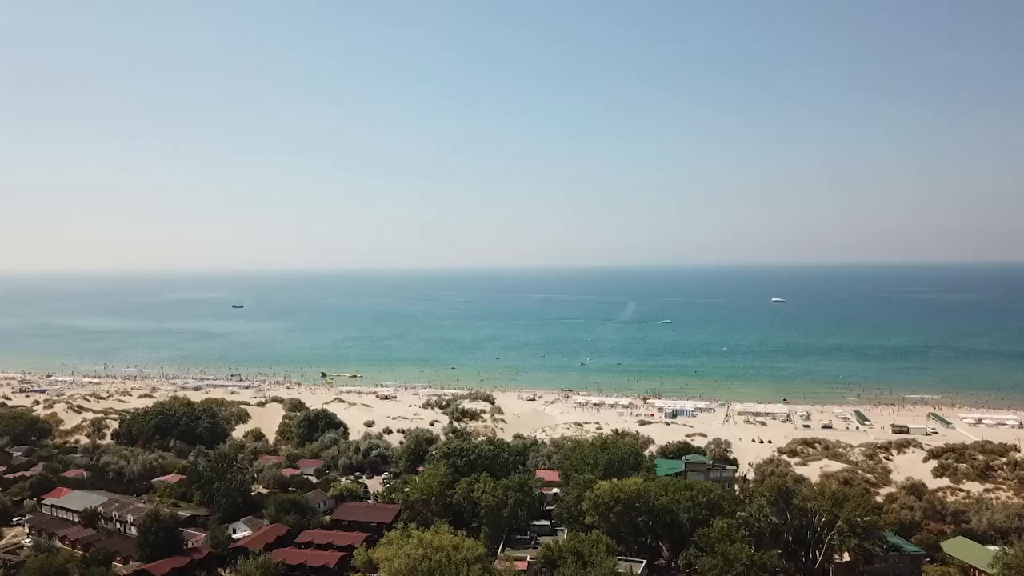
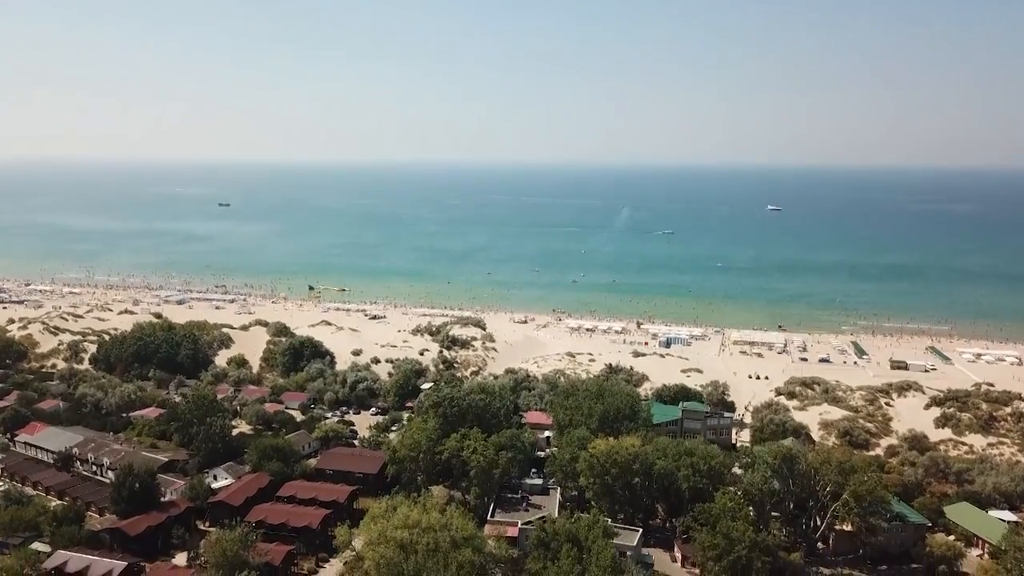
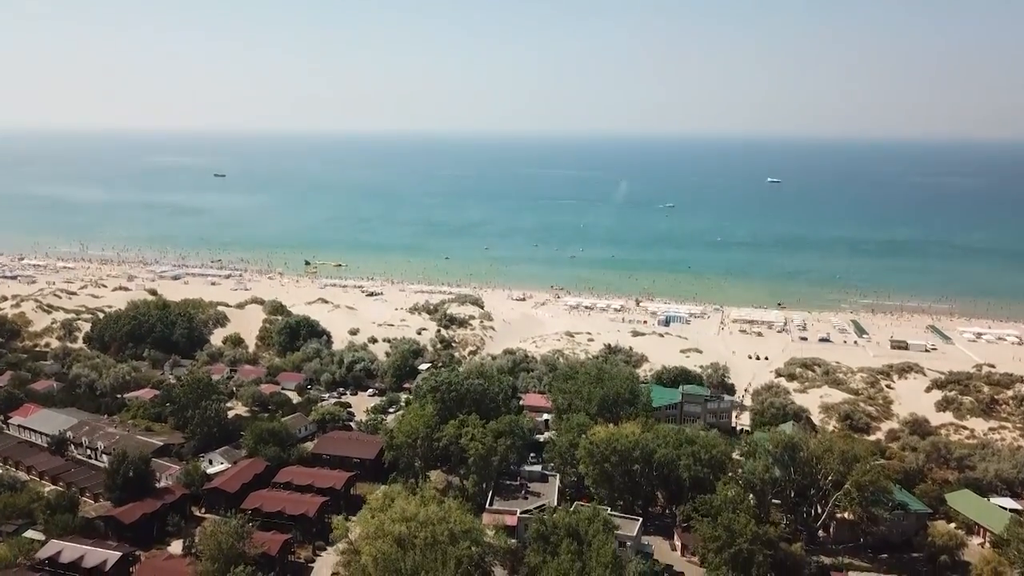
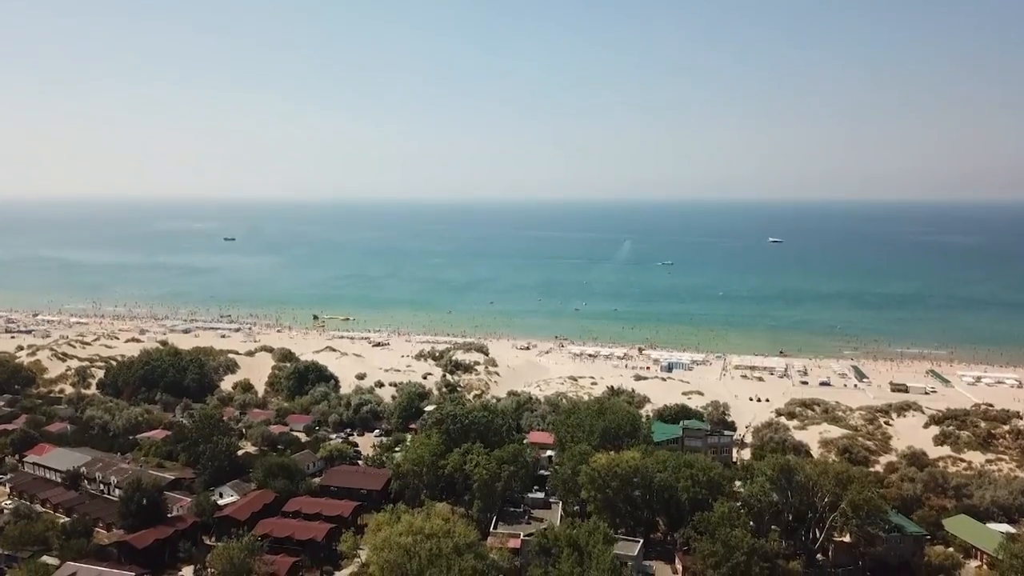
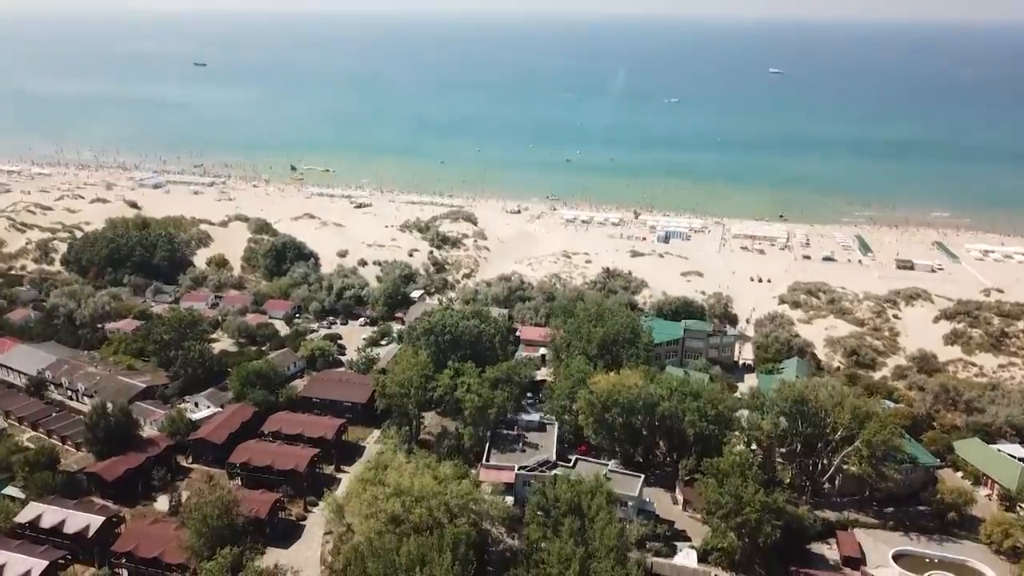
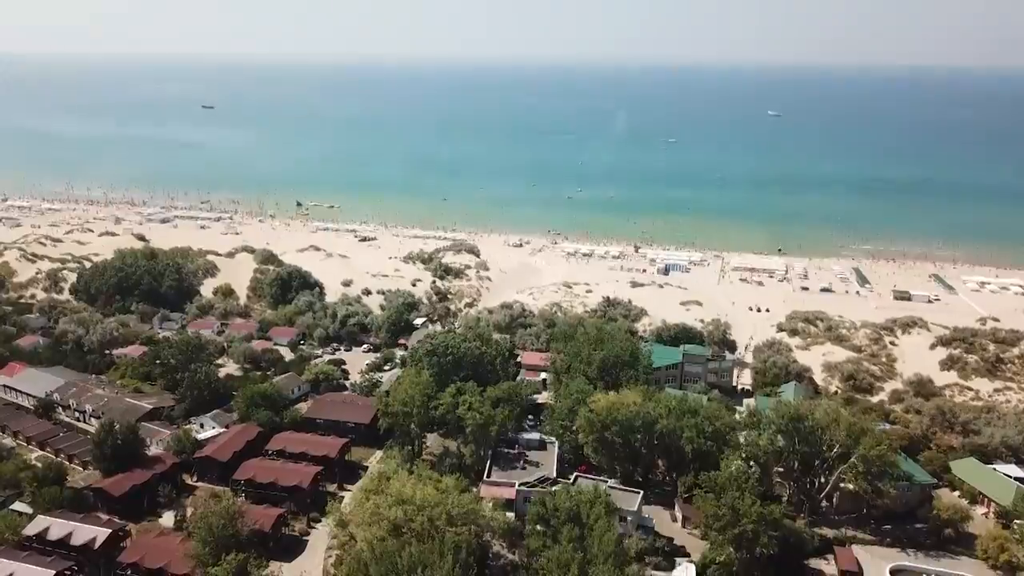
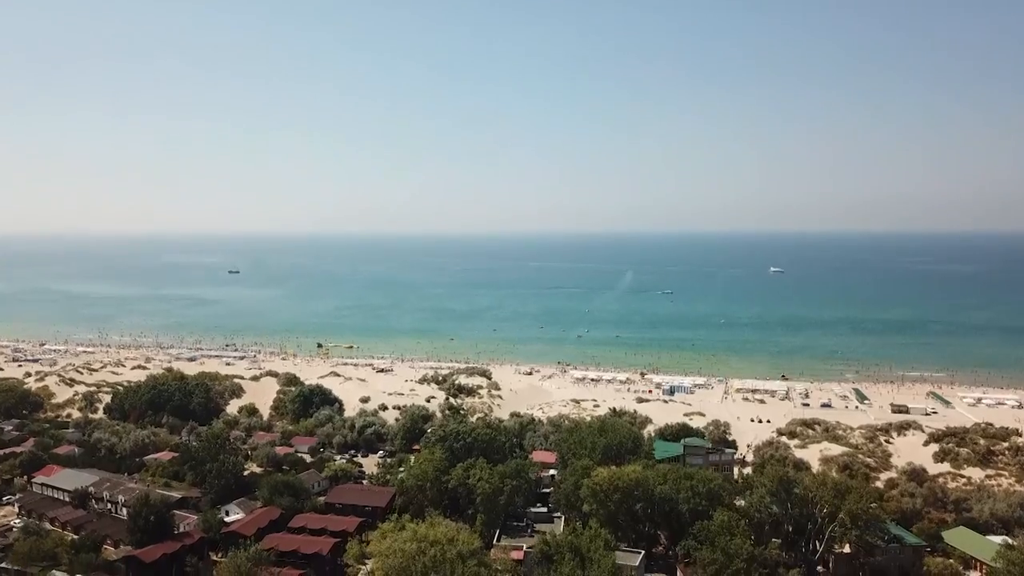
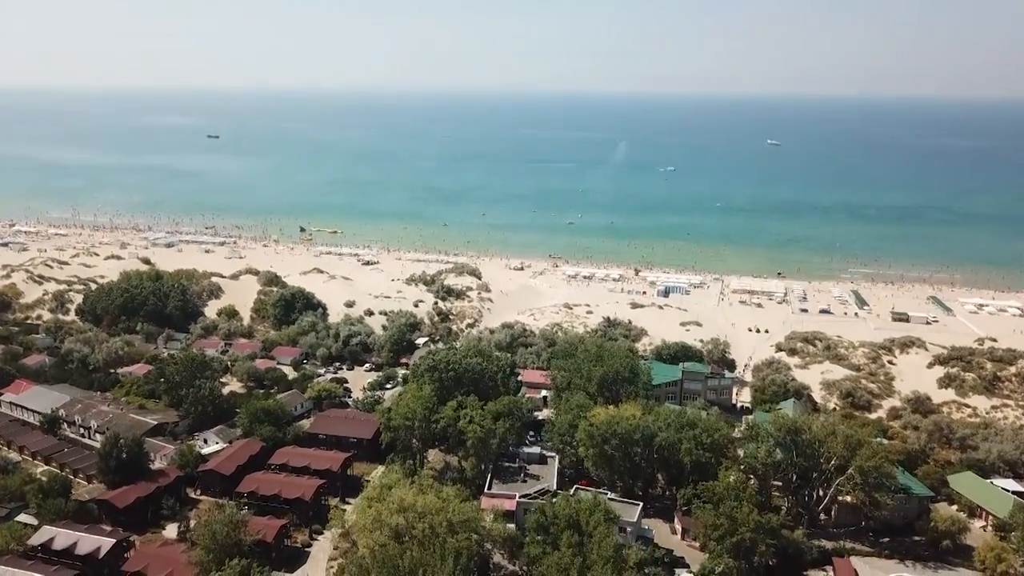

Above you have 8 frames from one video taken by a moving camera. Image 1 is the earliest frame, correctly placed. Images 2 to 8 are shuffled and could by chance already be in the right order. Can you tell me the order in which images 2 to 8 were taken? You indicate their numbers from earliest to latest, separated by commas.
7, 4, 2, 3, 8, 6, 5
